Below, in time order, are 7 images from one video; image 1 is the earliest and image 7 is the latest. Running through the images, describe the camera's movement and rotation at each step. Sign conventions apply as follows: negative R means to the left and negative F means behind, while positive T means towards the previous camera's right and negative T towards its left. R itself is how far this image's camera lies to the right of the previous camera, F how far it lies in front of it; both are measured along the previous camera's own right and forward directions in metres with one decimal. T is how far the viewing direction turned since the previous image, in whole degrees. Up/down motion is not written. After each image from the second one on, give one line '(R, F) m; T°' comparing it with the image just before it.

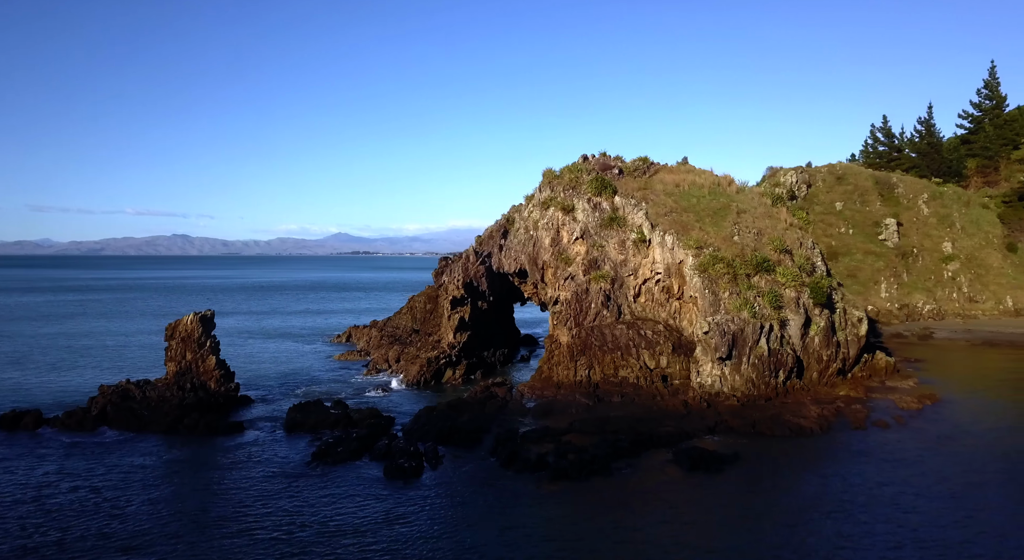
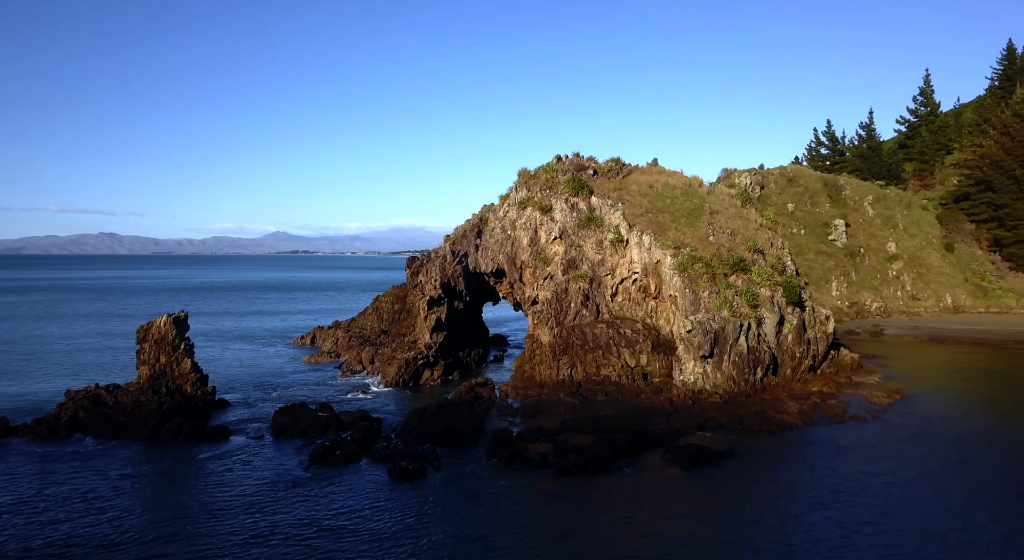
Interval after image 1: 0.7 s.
(-1.2, +0.1) m; +4°
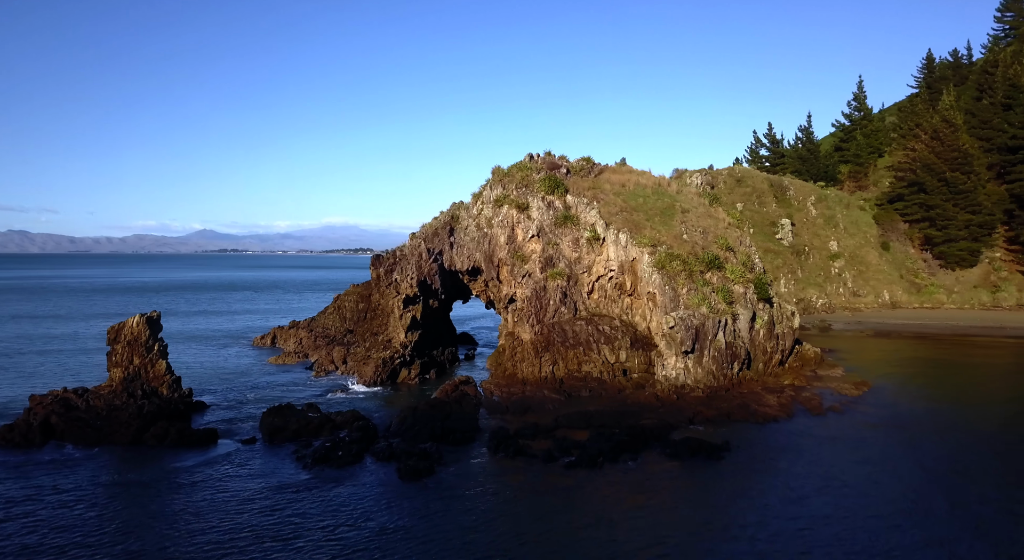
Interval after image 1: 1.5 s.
(-1.5, 0.0) m; +4°
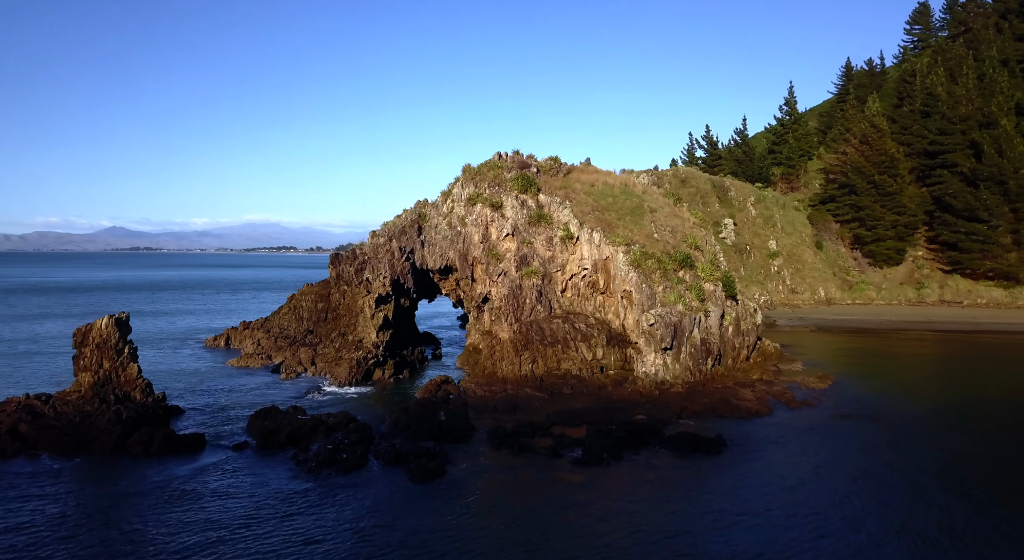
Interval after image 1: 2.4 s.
(-1.7, 0.0) m; +5°
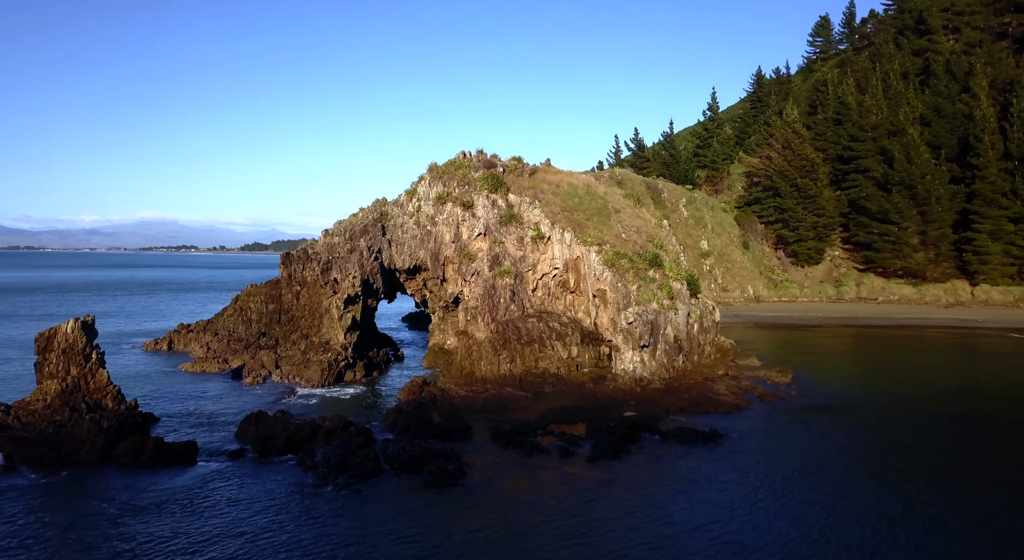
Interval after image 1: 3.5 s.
(-2.1, +0.1) m; +6°
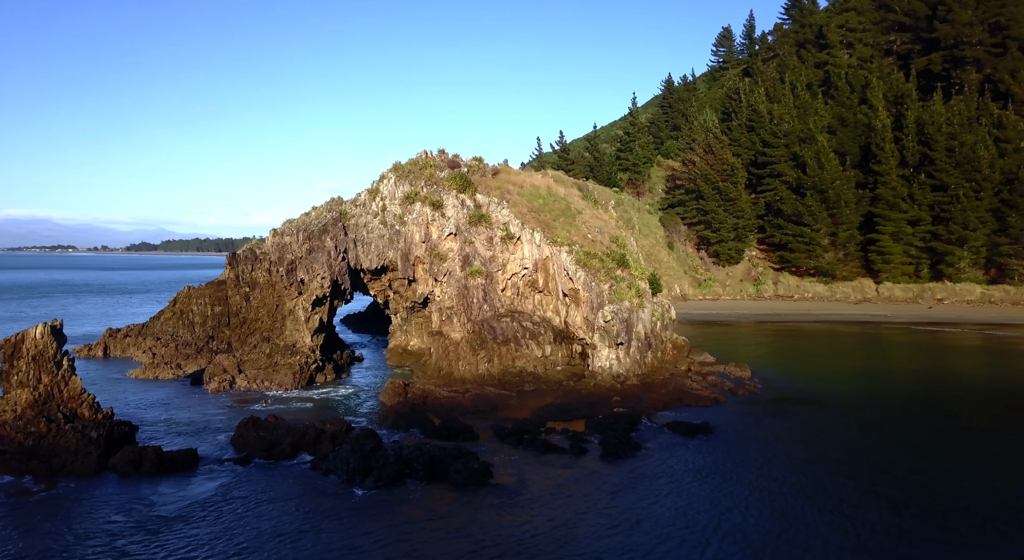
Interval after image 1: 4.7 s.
(-2.5, -0.1) m; +7°
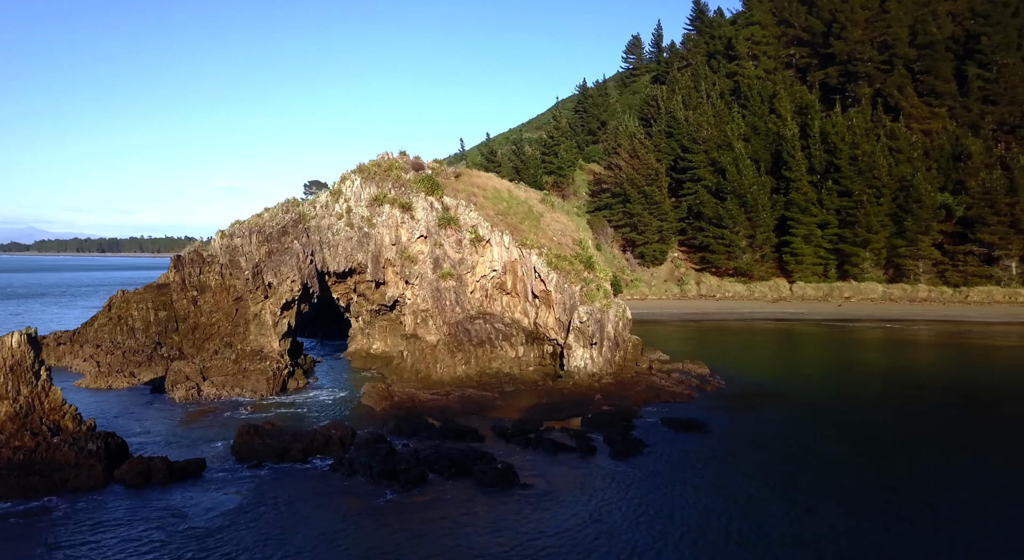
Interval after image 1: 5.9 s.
(-2.5, -0.4) m; +7°
